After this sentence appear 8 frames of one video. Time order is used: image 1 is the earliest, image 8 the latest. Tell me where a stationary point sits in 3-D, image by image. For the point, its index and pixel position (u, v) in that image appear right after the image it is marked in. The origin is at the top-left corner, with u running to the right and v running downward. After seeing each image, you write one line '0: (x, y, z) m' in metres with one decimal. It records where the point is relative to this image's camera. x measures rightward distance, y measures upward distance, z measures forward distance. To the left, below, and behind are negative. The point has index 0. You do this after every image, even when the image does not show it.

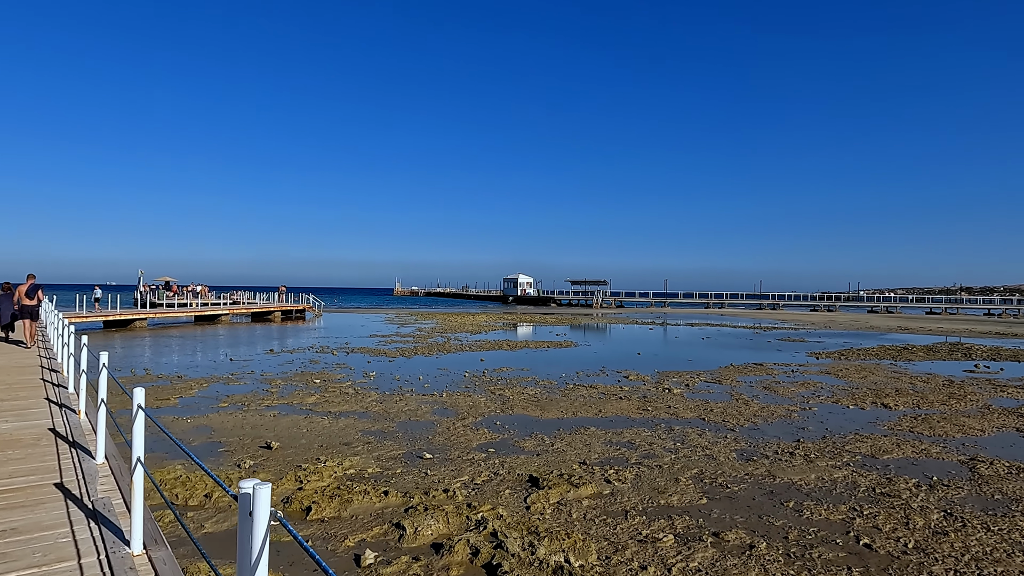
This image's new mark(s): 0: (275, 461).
0: (-2.7, -2.0, +7.5) m
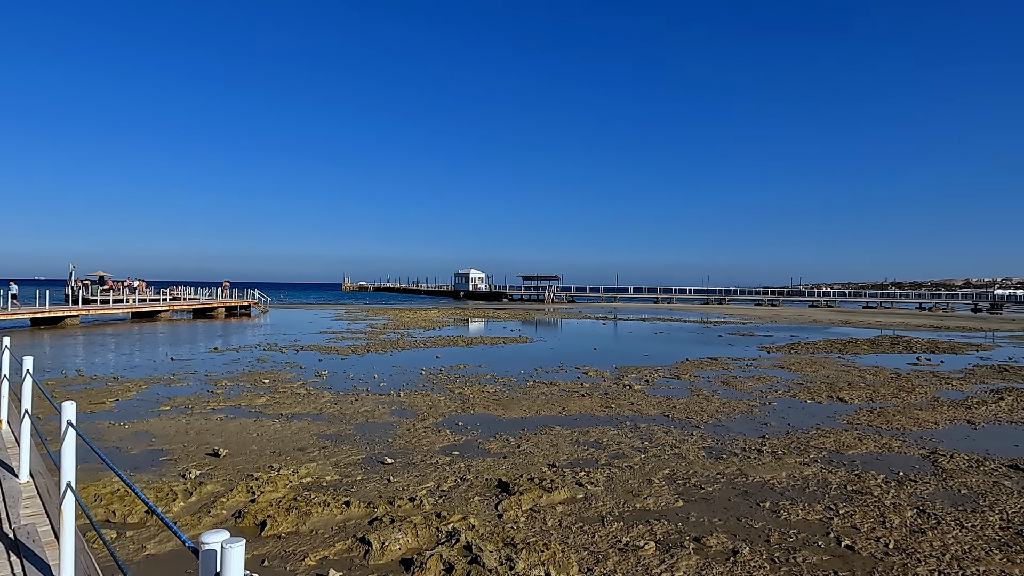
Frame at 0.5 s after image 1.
0: (-3.0, -1.9, +7.0) m
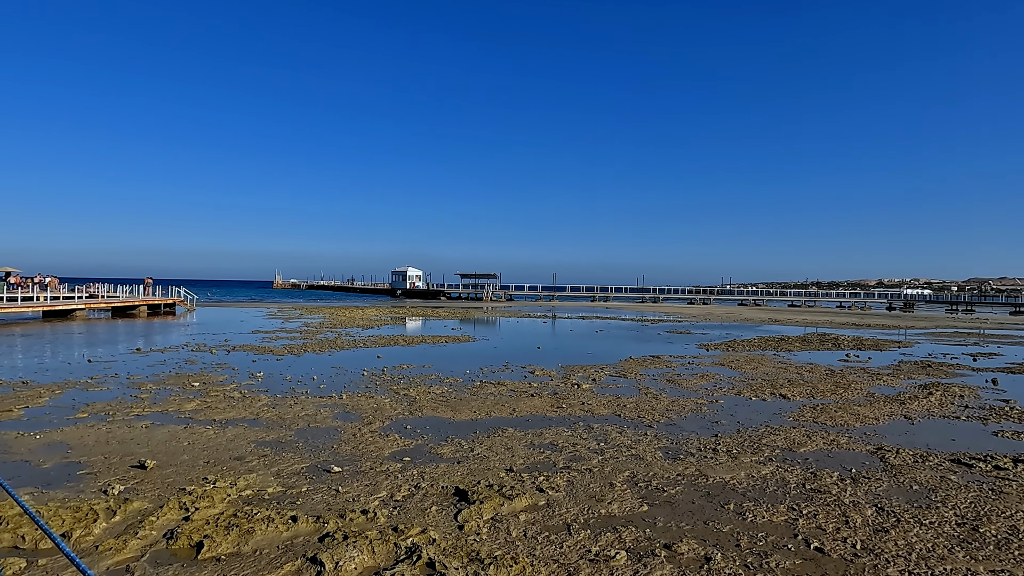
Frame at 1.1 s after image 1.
0: (-3.5, -1.9, +6.3) m
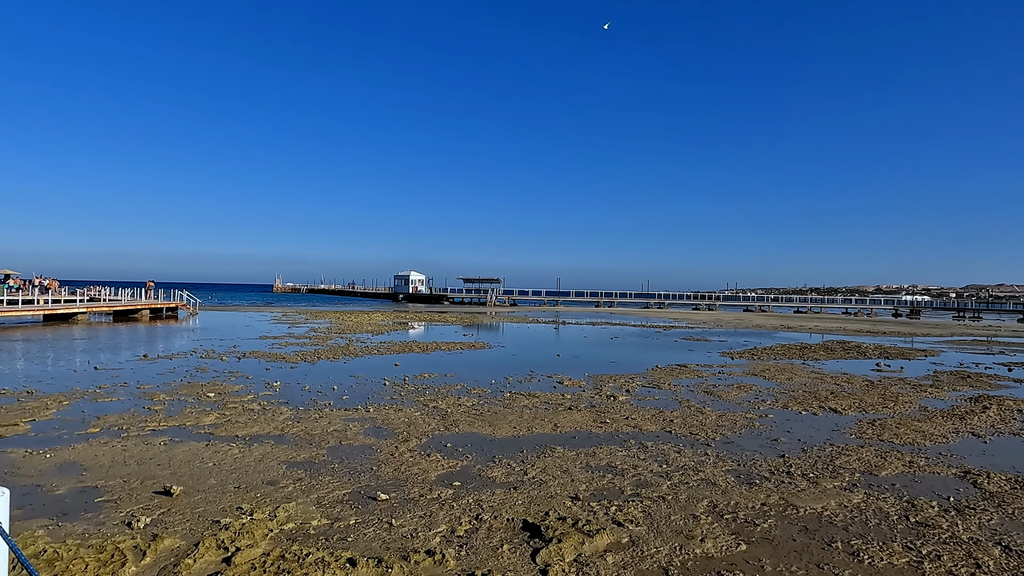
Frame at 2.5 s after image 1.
0: (-2.8, -1.9, +5.6) m
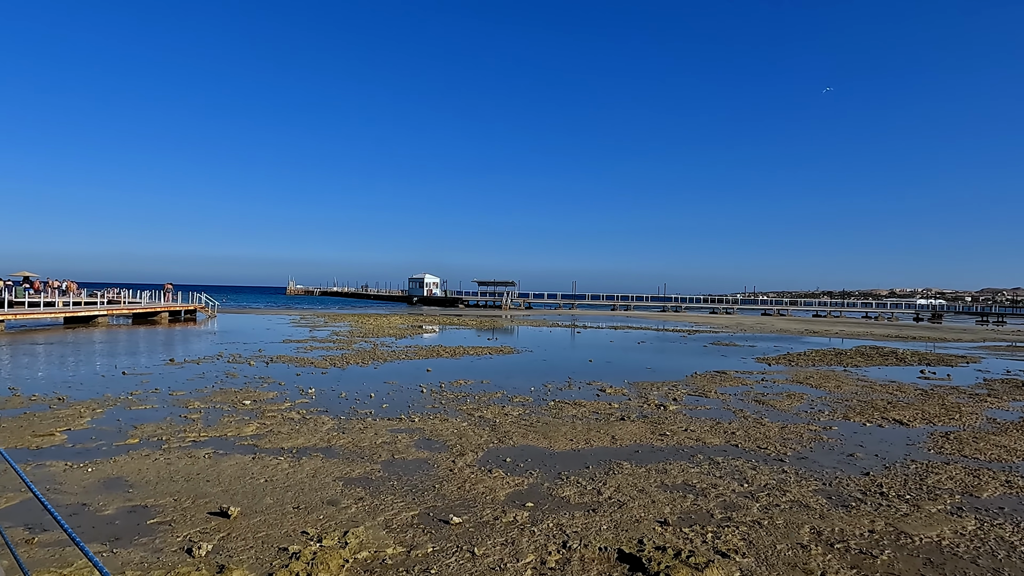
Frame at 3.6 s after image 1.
0: (-2.1, -2.0, +5.2) m
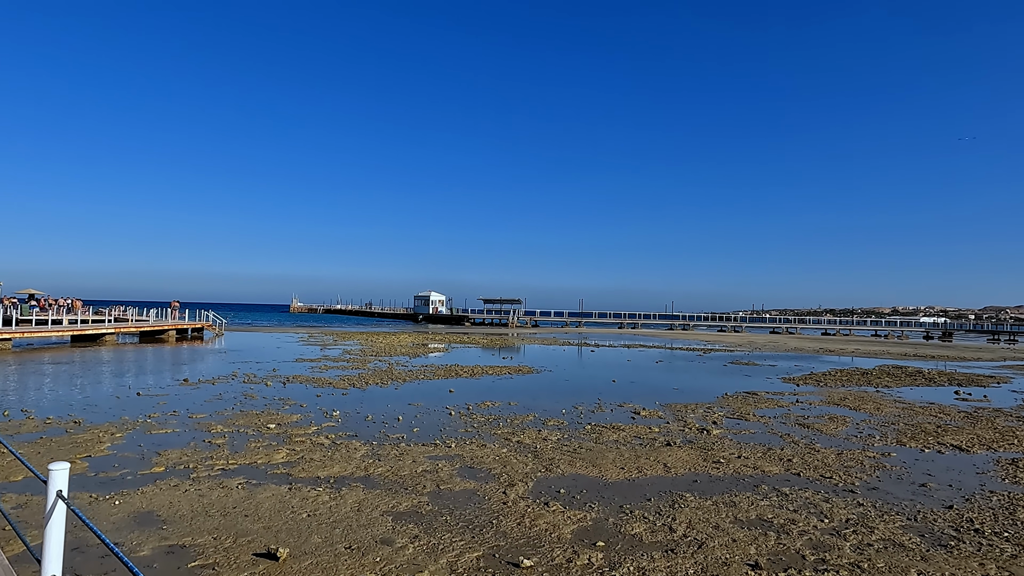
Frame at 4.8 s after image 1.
0: (-1.5, -2.1, +4.7) m
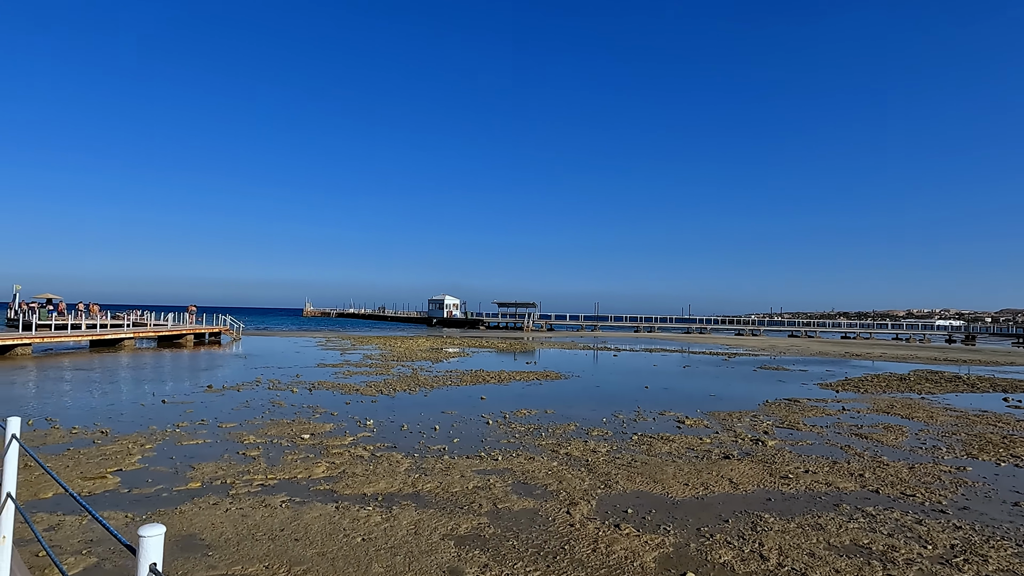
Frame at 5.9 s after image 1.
0: (-0.9, -2.1, +4.1) m
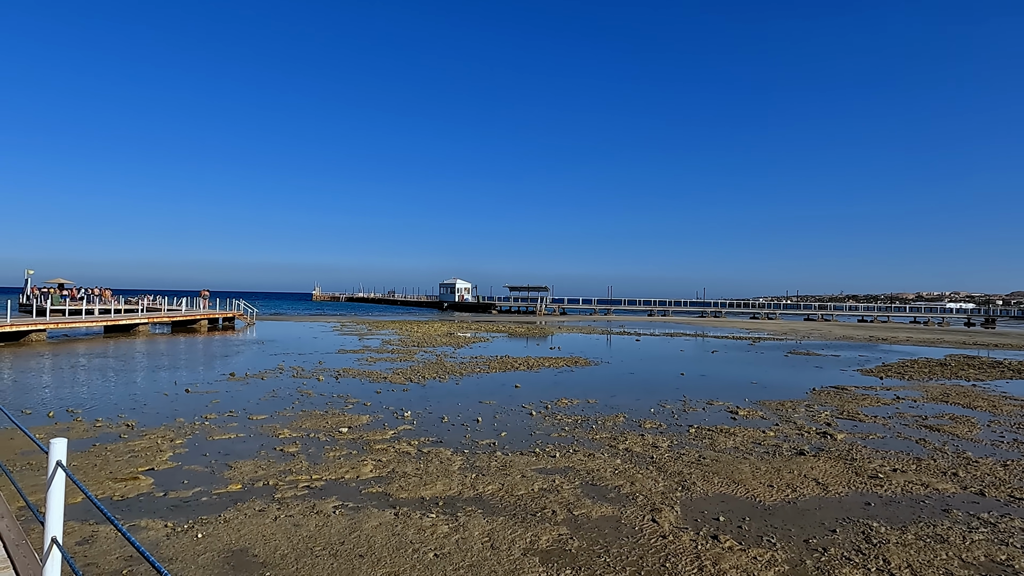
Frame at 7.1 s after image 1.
0: (-0.2, -2.1, +3.4) m
